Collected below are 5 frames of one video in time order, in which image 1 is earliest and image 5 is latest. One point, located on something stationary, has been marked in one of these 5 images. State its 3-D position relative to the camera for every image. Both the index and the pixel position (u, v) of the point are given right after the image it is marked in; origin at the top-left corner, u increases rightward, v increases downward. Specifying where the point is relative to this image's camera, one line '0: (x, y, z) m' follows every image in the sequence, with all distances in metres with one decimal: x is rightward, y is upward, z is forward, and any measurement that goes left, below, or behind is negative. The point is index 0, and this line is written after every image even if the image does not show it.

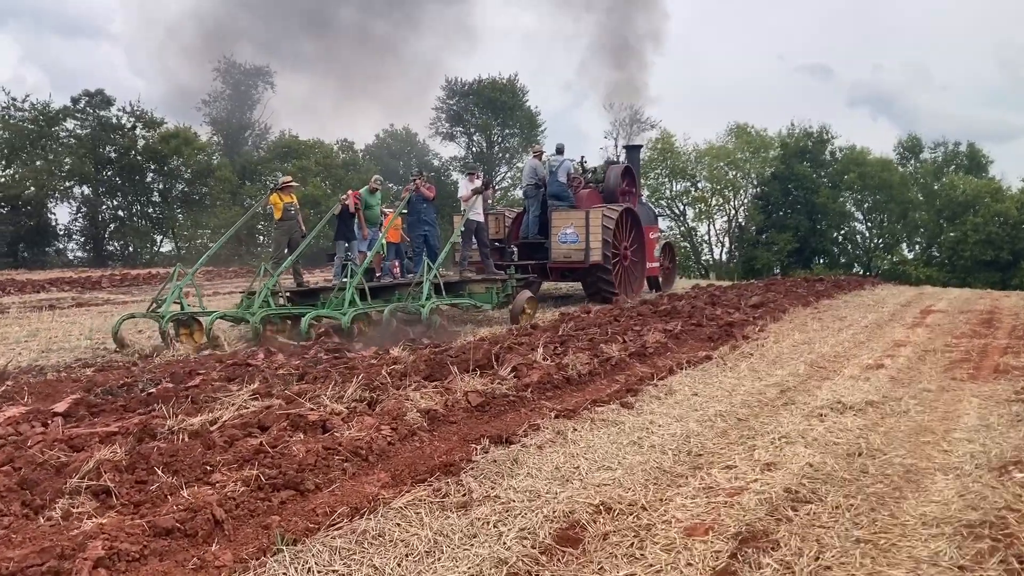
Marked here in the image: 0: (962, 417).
0: (+2.0, -0.6, +4.2) m
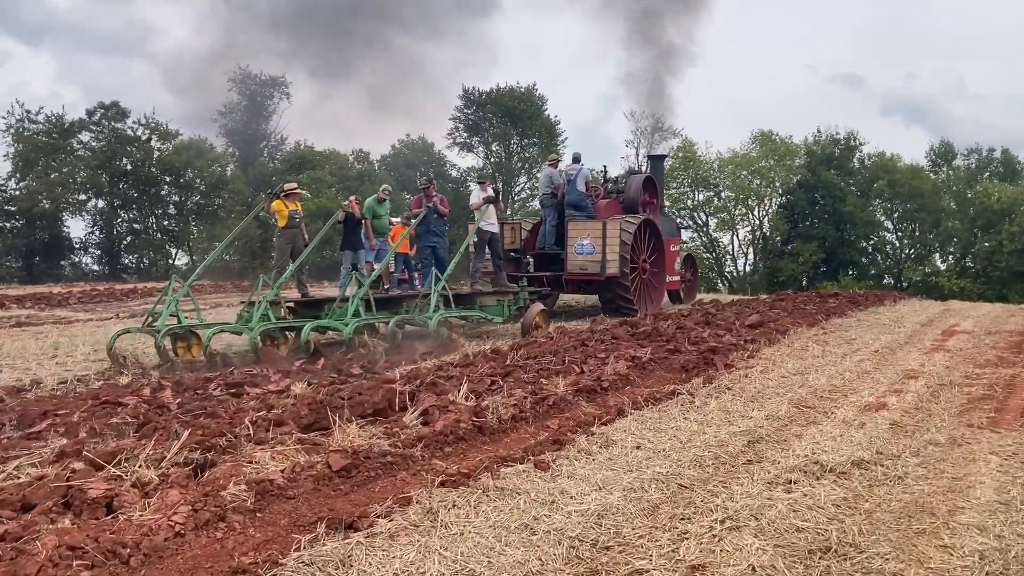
0: (+1.6, -0.7, +3.2) m
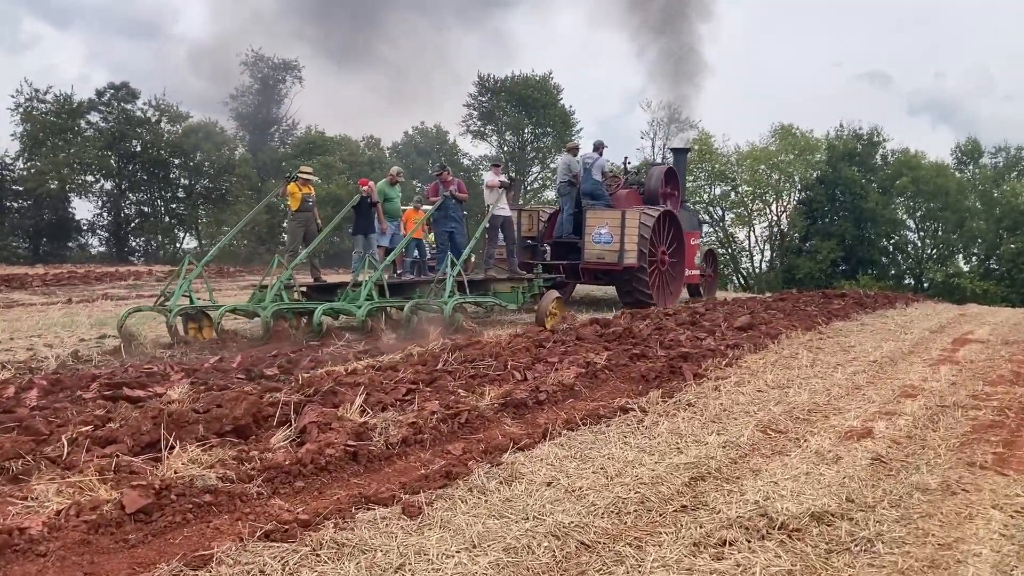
0: (+1.1, -0.7, +2.4) m
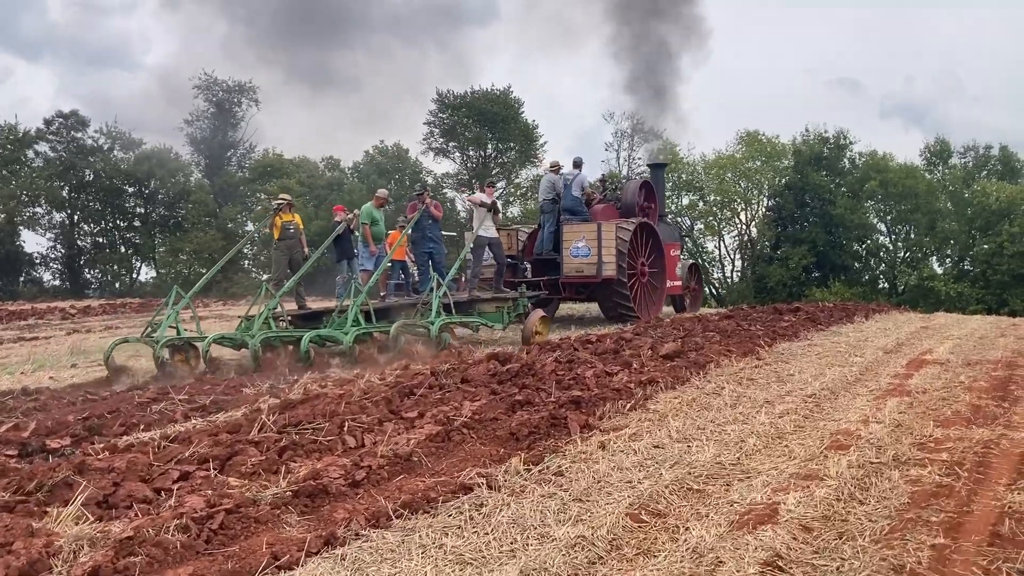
0: (+0.5, -0.8, +1.5) m
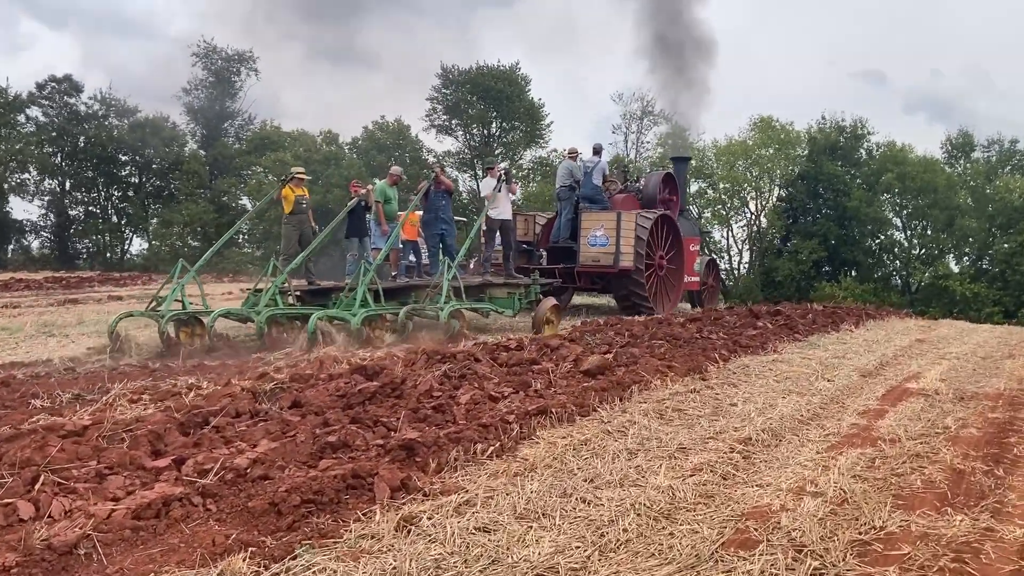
0: (-0.2, -0.9, +0.2) m
